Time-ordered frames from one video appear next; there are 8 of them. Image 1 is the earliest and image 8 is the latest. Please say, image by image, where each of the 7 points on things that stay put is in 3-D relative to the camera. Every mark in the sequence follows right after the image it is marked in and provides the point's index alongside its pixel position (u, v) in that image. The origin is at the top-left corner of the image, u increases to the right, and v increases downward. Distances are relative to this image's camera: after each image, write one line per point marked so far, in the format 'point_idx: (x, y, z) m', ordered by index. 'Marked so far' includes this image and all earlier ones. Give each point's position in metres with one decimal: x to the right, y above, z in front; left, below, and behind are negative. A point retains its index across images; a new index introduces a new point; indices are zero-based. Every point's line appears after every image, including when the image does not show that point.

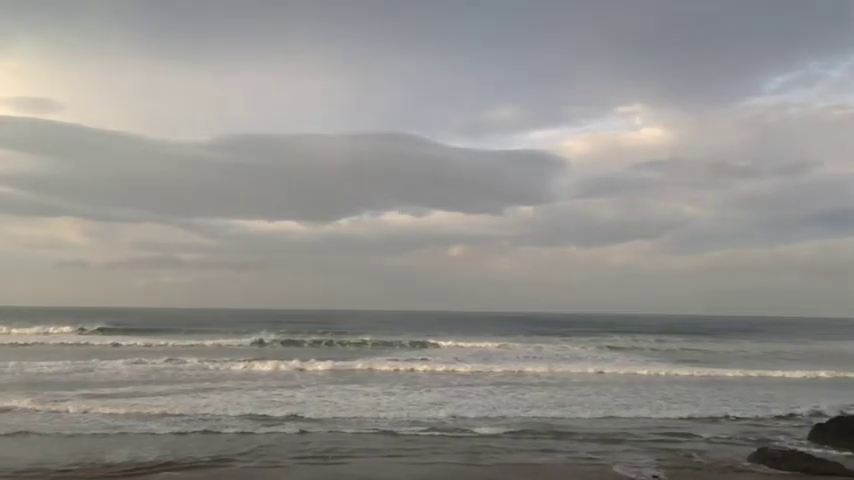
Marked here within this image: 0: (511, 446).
0: (+1.9, -4.5, +11.5) m
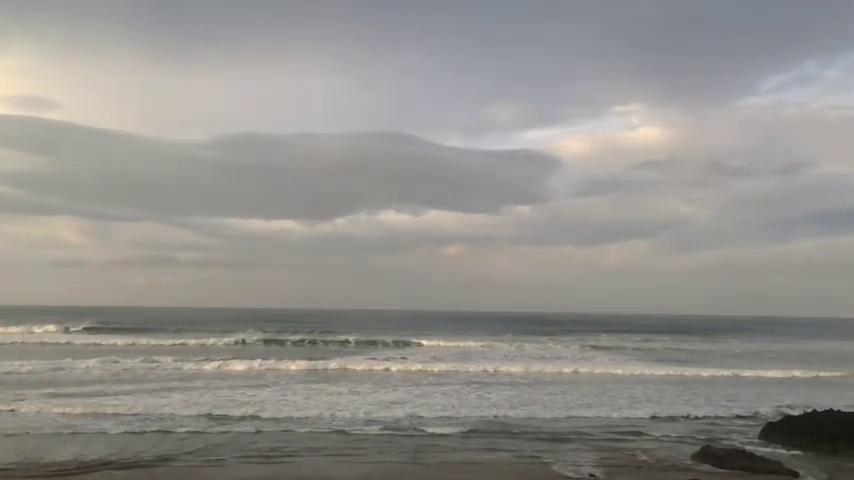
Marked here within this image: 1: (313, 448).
0: (+0.7, -4.5, +11.5) m
1: (-2.5, -4.5, +11.5) m
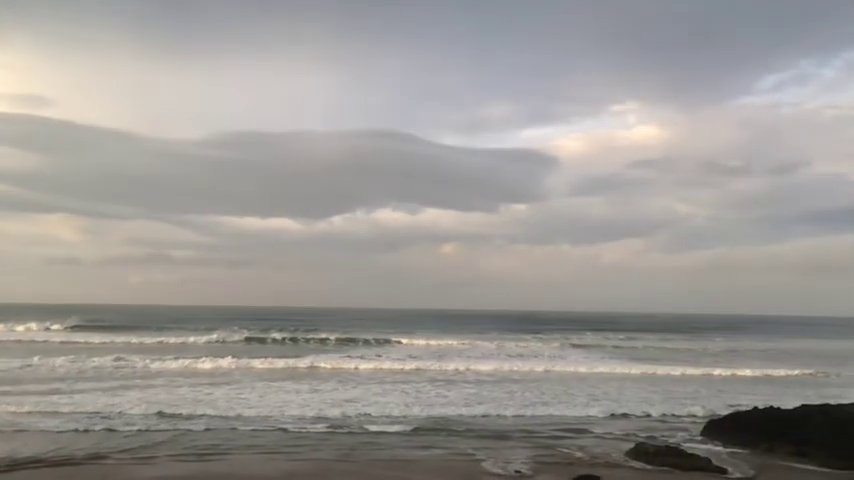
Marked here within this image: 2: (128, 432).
0: (-0.7, -4.5, +11.6) m
1: (-3.9, -4.5, +11.5) m
2: (-7.3, -4.7, +12.9) m
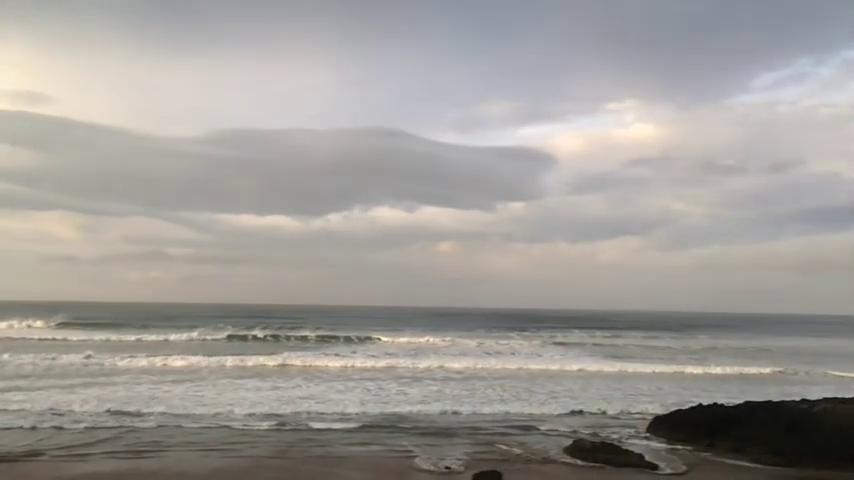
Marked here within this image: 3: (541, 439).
0: (-2.0, -4.4, +11.7) m
1: (-5.2, -4.4, +11.6) m
2: (-8.7, -4.7, +12.9) m
3: (+2.7, -4.7, +12.4) m
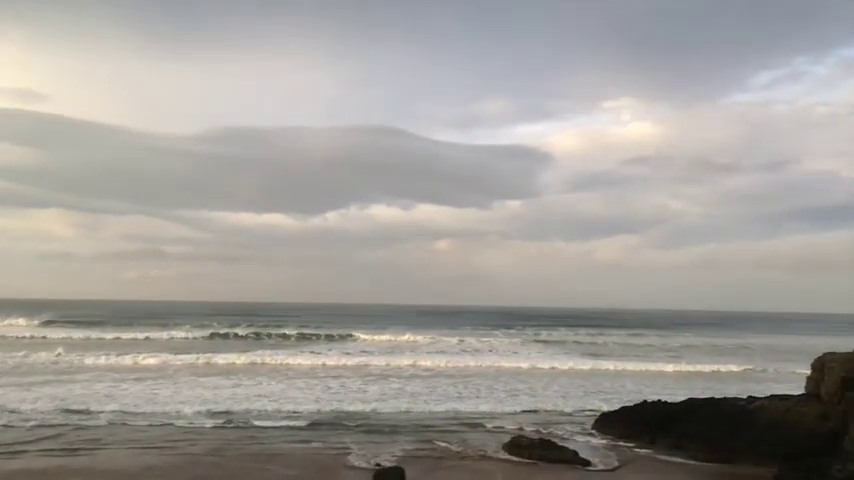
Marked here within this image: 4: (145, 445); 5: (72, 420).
0: (-3.3, -4.4, +11.7) m
1: (-6.5, -4.4, +11.6) m
2: (-10.0, -4.6, +13.0) m
3: (+1.3, -4.6, +12.4) m
4: (-6.0, -4.4, +11.1) m
5: (-9.0, -4.6, +13.4) m
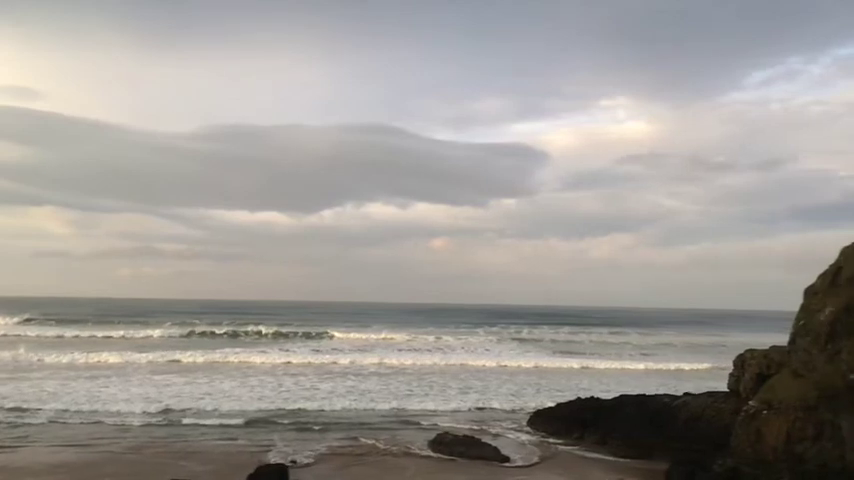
0: (-5.0, -4.4, +11.8) m
1: (-8.1, -4.4, +11.6) m
2: (-11.6, -4.6, +13.0) m
3: (-0.3, -4.6, +12.5) m
4: (-7.6, -4.3, +11.2) m
5: (-10.6, -4.5, +13.4) m
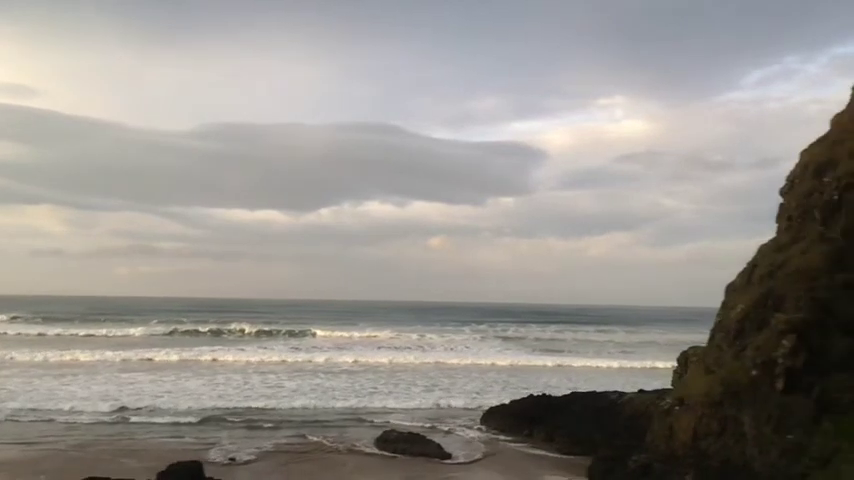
0: (-6.1, -4.3, +11.8) m
1: (-9.3, -4.3, +11.7) m
2: (-12.8, -4.5, +13.0) m
3: (-1.5, -4.5, +12.6) m
4: (-8.8, -4.3, +11.2) m
5: (-11.8, -4.5, +13.4) m
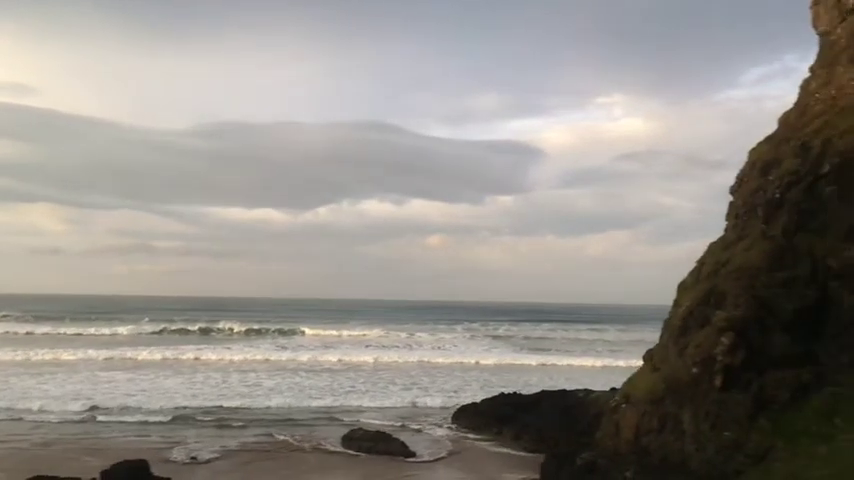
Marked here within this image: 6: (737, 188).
0: (-6.9, -4.3, +11.8) m
1: (-10.1, -4.3, +11.7) m
2: (-13.6, -4.5, +13.0) m
3: (-2.2, -4.5, +12.6) m
4: (-9.5, -4.2, +11.2) m
5: (-12.6, -4.5, +13.4) m
6: (+4.6, +0.8, +7.8) m
